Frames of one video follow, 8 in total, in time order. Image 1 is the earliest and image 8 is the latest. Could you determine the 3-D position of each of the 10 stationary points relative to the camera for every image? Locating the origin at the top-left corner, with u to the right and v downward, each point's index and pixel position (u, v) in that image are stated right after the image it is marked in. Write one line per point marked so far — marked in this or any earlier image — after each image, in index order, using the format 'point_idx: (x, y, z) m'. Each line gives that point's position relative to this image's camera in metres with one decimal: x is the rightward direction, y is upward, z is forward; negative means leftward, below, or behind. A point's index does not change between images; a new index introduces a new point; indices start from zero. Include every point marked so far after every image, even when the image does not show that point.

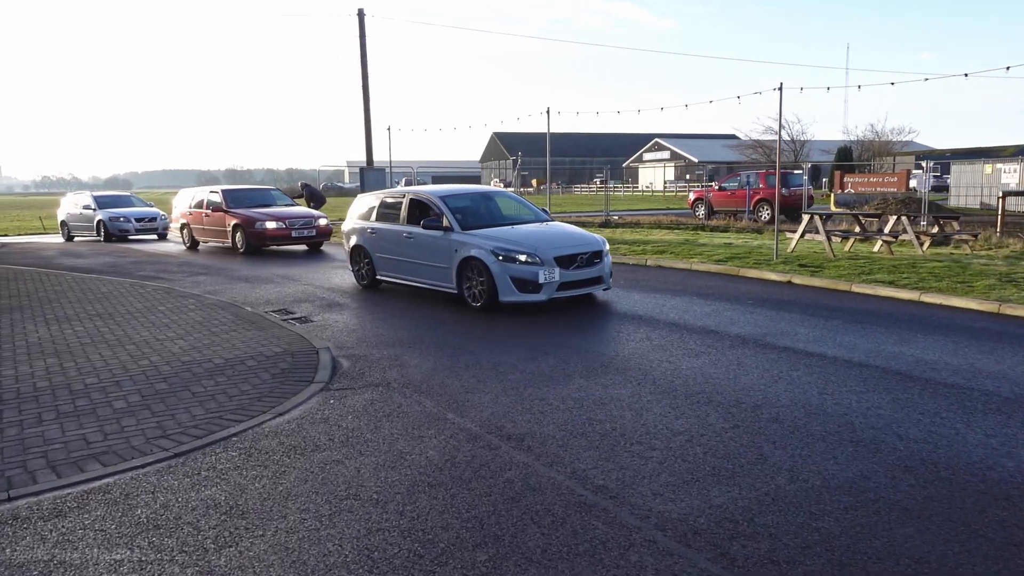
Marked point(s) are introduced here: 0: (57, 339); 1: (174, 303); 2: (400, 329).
0: (-6.0, -0.7, +9.0) m
1: (-5.7, -0.3, +11.5) m
2: (-1.6, -0.6, +9.6) m
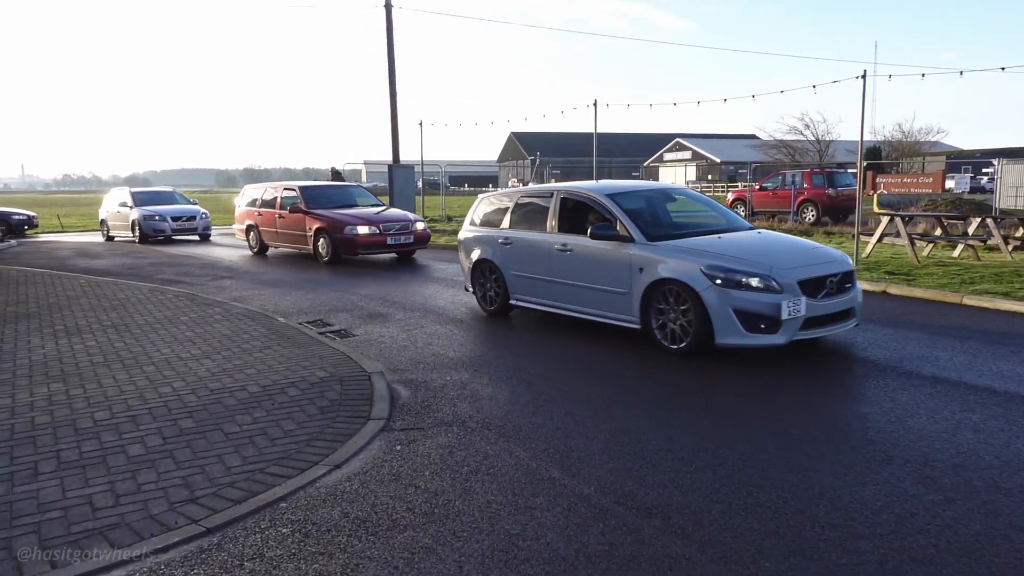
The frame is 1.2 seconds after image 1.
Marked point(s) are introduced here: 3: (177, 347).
0: (-5.1, -0.8, +7.8) m
1: (-4.7, -0.4, +10.2) m
2: (-0.6, -0.8, +8.2) m
3: (-4.0, -0.7, +8.1) m
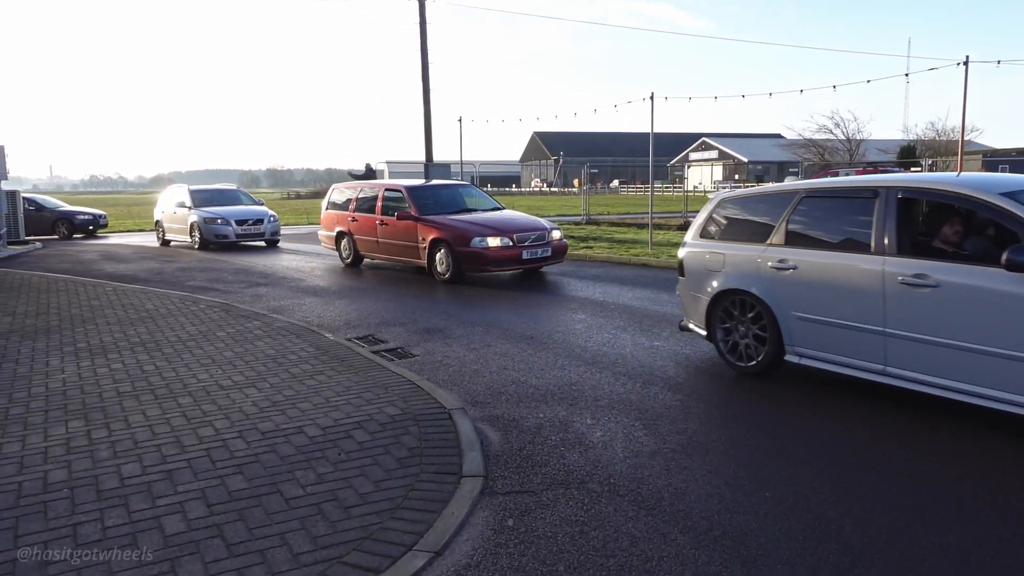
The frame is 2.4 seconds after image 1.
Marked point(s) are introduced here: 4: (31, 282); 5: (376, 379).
0: (-4.1, -0.9, +6.7) m
1: (-3.7, -0.5, +9.1) m
2: (+0.3, -0.9, +7.0) m
3: (-3.0, -0.9, +7.0) m
4: (-9.0, +0.1, +12.8) m
5: (-1.3, -0.9, +6.8) m
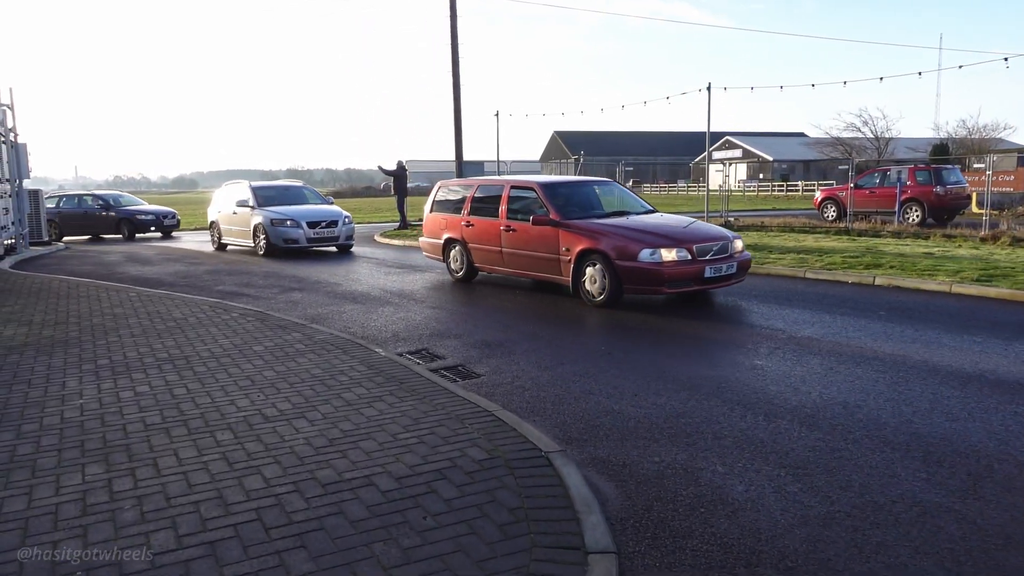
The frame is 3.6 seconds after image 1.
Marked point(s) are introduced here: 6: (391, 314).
0: (-3.3, -1.0, +5.7) m
1: (-2.8, -0.6, +8.1) m
2: (+1.1, -1.0, +5.9) m
3: (-2.2, -1.0, +6.0) m
4: (-8.0, 0.0, +12.0) m
5: (-0.6, -1.0, +5.7) m
6: (-1.7, -0.4, +10.0) m
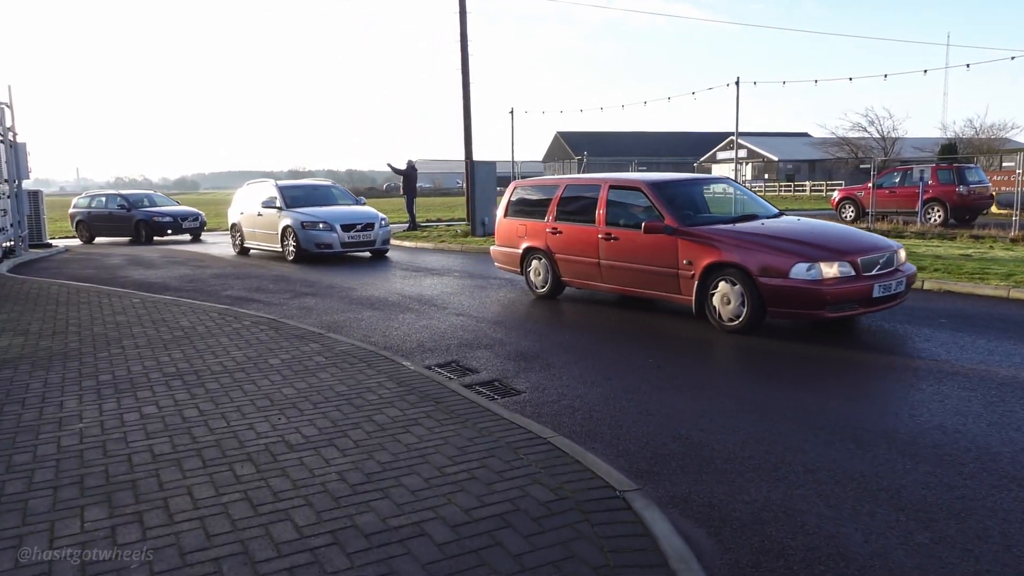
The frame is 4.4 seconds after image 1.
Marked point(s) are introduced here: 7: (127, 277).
0: (-2.9, -1.1, +5.0) m
1: (-2.4, -0.7, +7.5) m
2: (+1.5, -1.1, +5.2) m
3: (-1.8, -1.0, +5.3) m
4: (-7.6, -0.1, +11.3) m
5: (-0.1, -1.1, +5.0) m
6: (-1.3, -0.5, +9.4) m
7: (-7.7, +0.2, +13.7) m
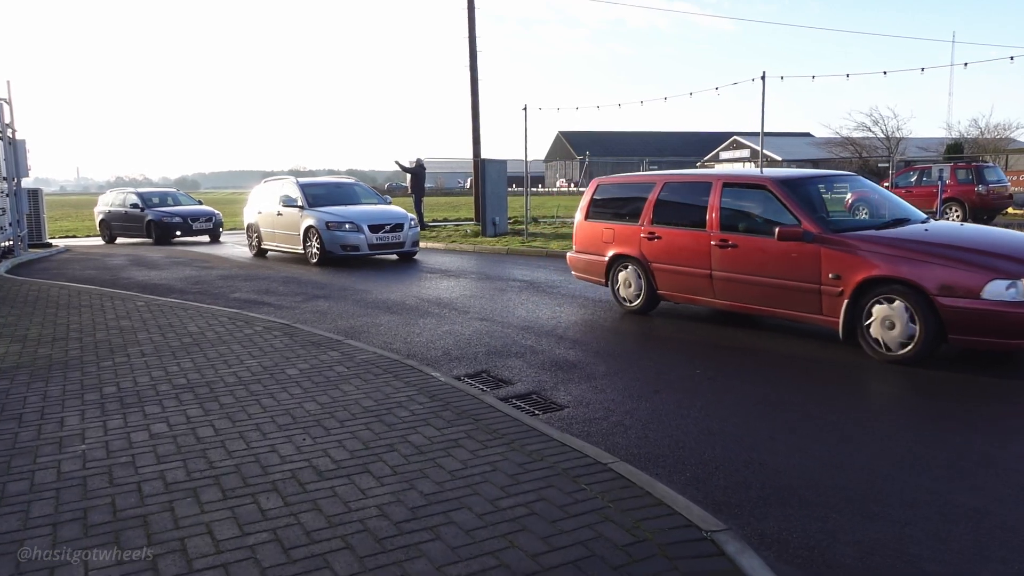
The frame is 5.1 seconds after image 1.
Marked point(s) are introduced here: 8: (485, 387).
0: (-2.6, -1.1, +4.5) m
1: (-2.1, -0.7, +6.9) m
2: (+1.9, -1.2, +4.7) m
3: (-1.4, -1.1, +4.8) m
4: (-7.3, -0.1, +10.8) m
5: (+0.2, -1.1, +4.5) m
6: (-1.0, -0.5, +8.8) m
7: (-7.3, +0.2, +13.1) m
8: (-0.3, -0.9, +6.5) m
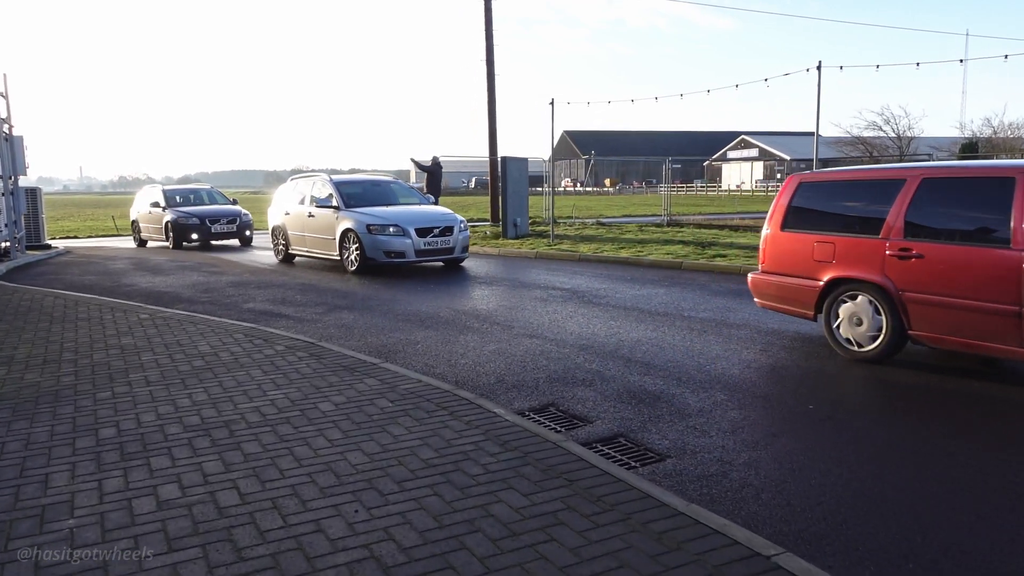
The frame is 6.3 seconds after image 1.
0: (-1.9, -1.3, +3.4) m
1: (-1.4, -0.9, +5.8) m
2: (+2.5, -1.3, +3.6) m
3: (-0.8, -1.2, +3.7) m
4: (-6.6, -0.2, +9.7) m
5: (+0.8, -1.3, +3.4) m
6: (-0.3, -0.7, +7.7) m
7: (-6.7, 0.0, +12.0) m
8: (+0.4, -1.1, +5.4) m
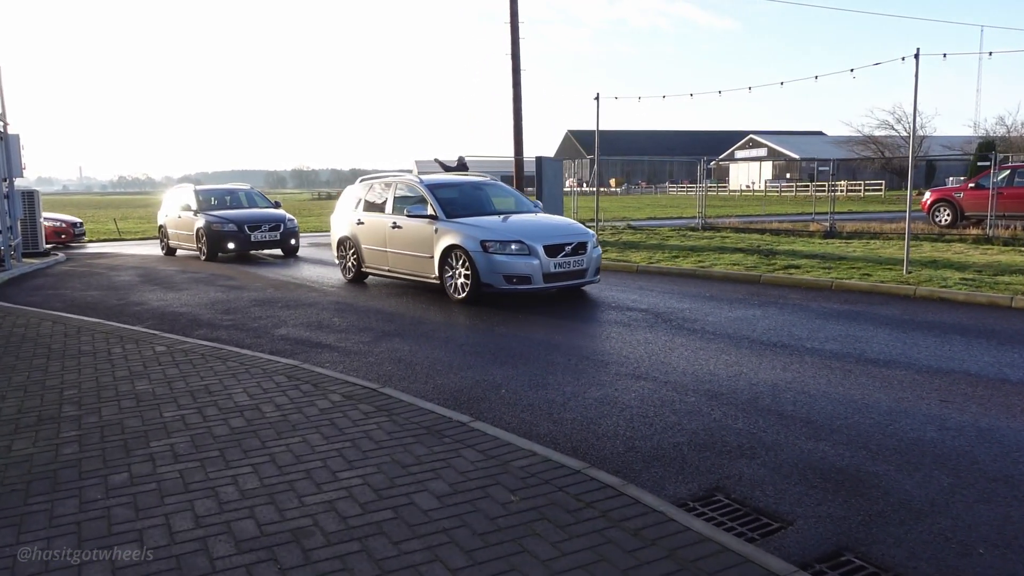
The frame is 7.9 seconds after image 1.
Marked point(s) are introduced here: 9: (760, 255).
0: (-1.0, -1.6, +1.9) m
1: (-0.4, -1.2, +4.3) m
2: (+3.5, -1.6, +2.1) m
3: (+0.2, -1.5, +2.2) m
4: (-5.6, -0.5, +8.2) m
5: (+1.8, -1.6, +1.9) m
6: (+0.7, -1.0, +6.2) m
7: (-5.7, -0.3, +10.5) m
8: (+1.4, -1.4, +3.9) m
9: (+5.7, +0.7, +15.8) m
